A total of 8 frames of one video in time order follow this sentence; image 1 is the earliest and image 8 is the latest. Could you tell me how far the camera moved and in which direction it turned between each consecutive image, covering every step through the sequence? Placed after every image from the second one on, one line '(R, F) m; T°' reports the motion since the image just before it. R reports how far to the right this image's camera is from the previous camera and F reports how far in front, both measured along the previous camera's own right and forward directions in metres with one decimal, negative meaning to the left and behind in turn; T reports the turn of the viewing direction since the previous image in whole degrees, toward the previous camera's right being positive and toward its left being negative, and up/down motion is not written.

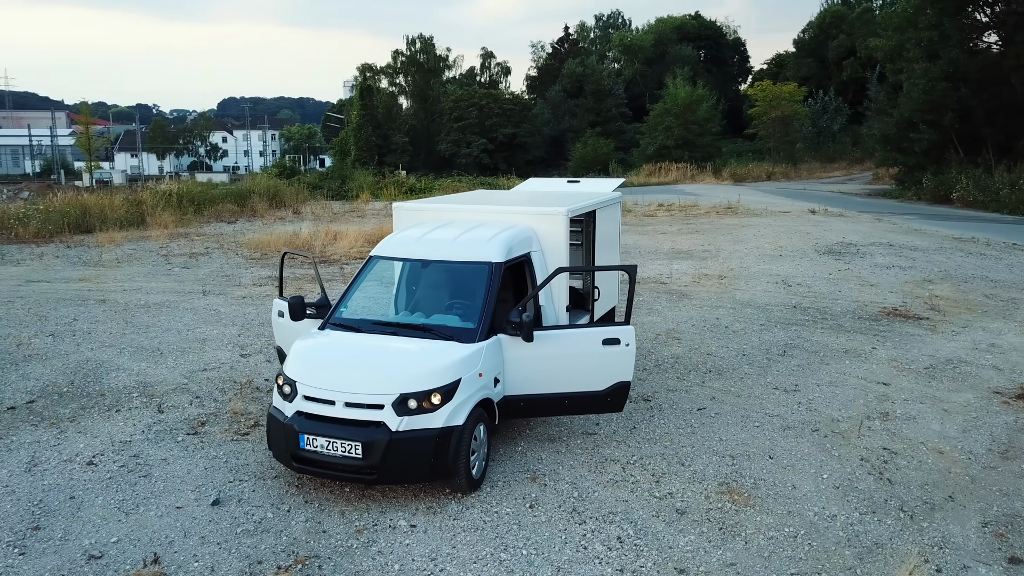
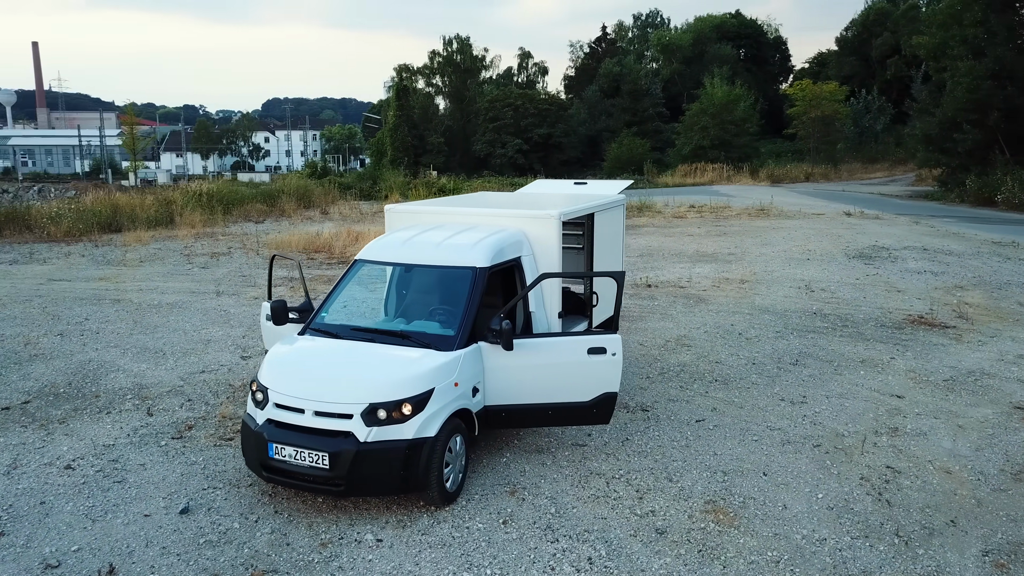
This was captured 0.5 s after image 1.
(+0.4, +0.2) m; -3°
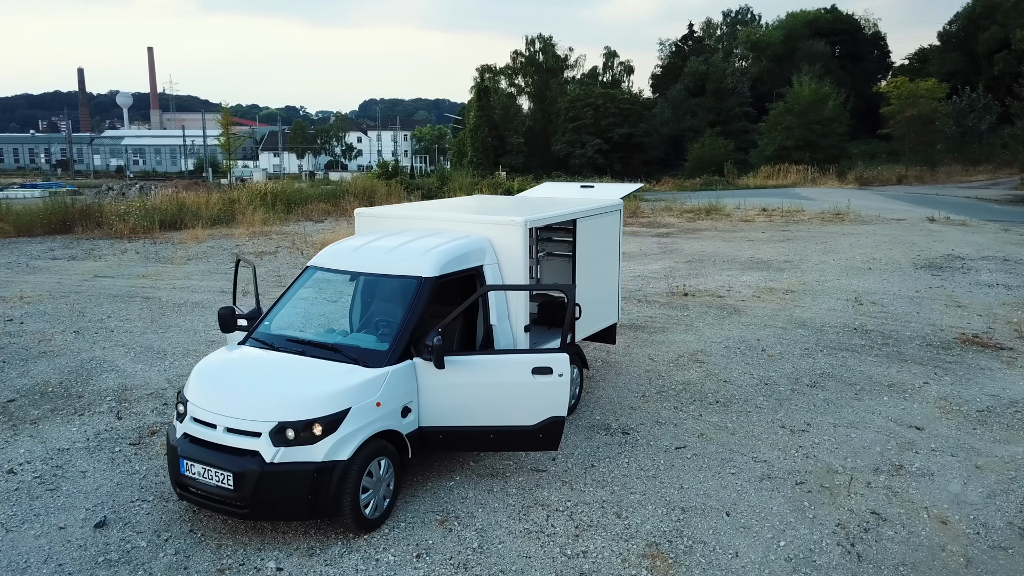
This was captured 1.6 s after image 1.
(+1.0, +0.5) m; -6°
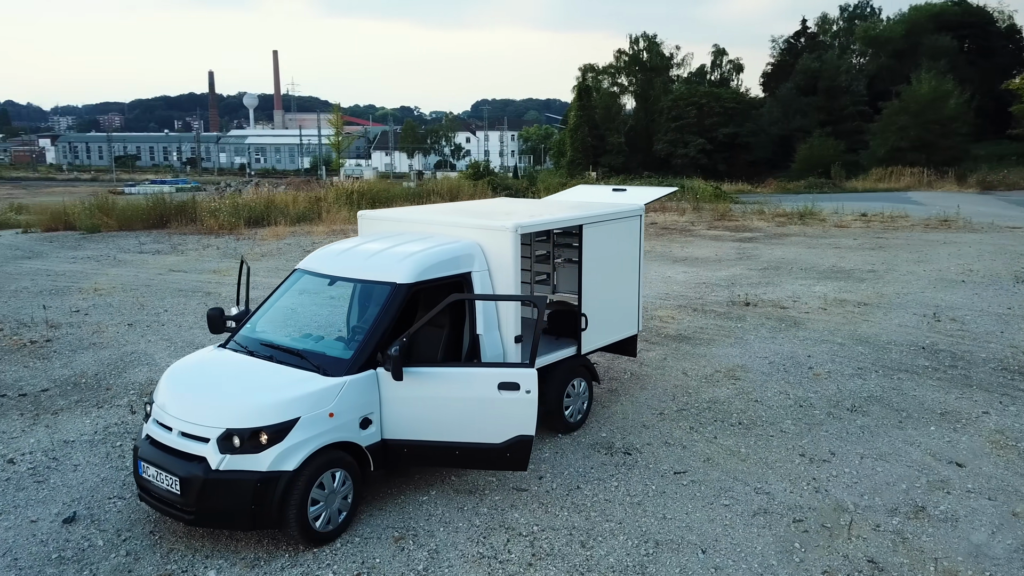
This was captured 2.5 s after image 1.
(+0.8, +0.3) m; -7°
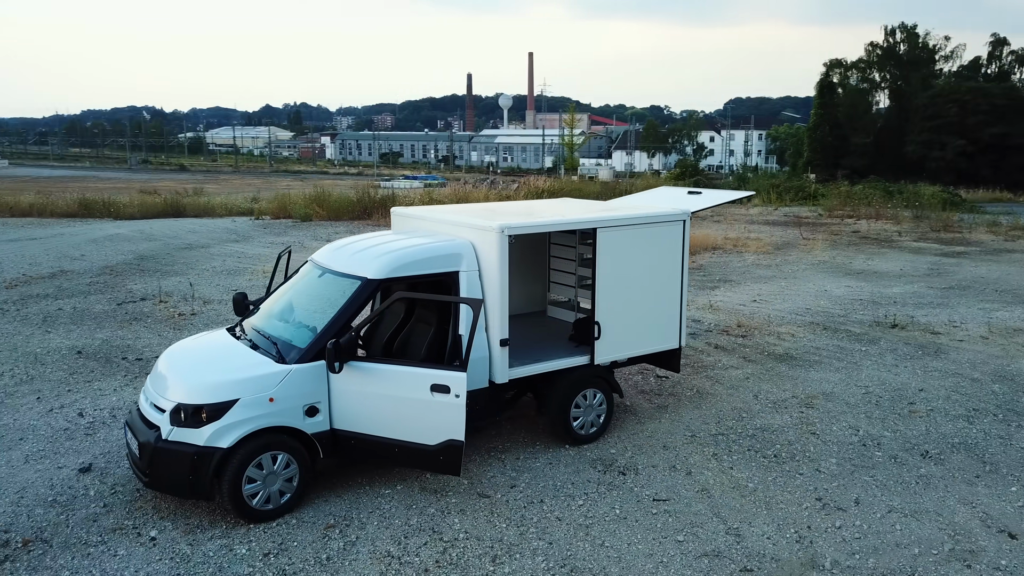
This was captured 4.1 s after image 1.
(+1.8, +0.4) m; -17°
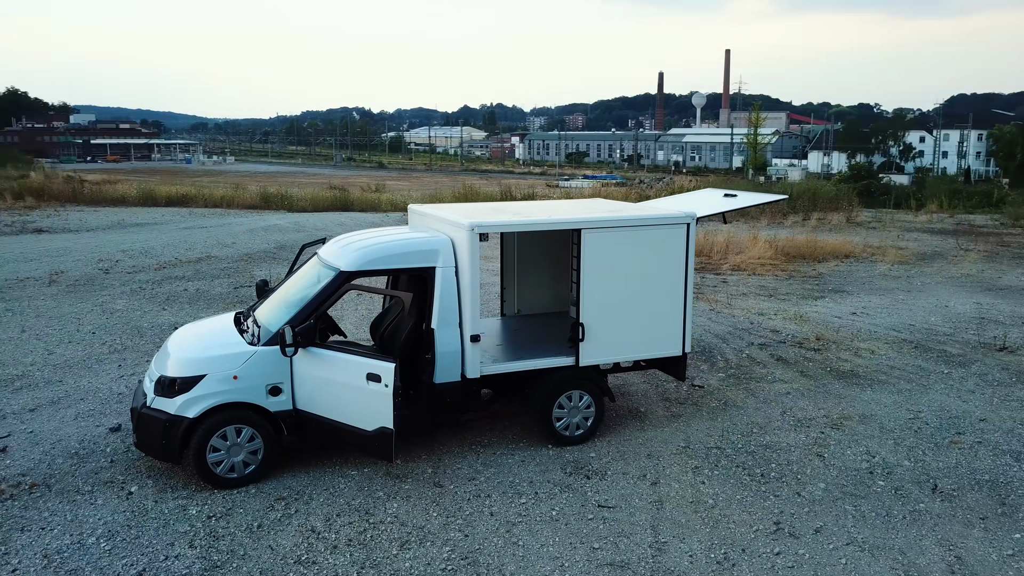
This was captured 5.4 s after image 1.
(+1.5, +0.1) m; -13°
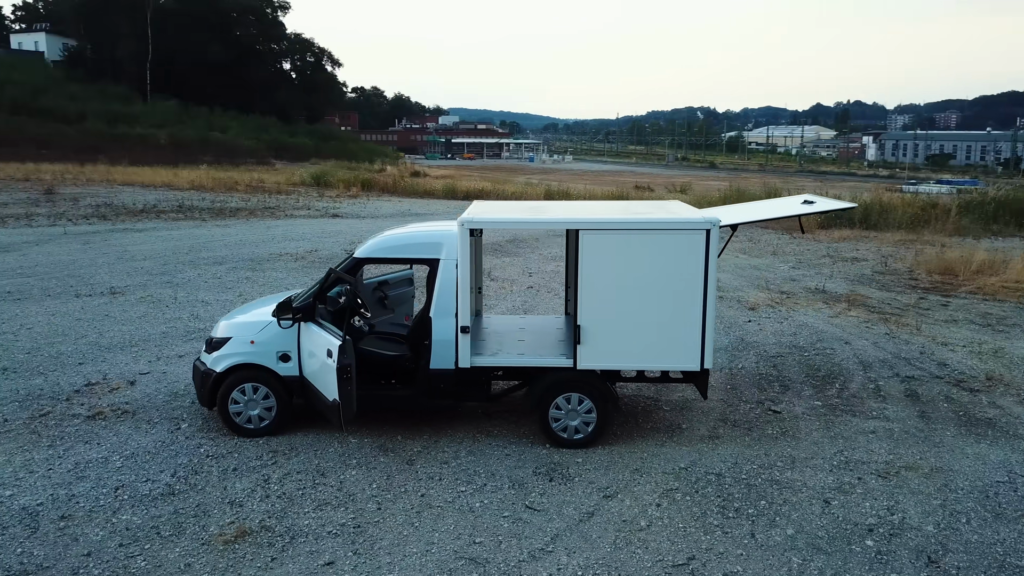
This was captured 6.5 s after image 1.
(+2.4, +0.4) m; -23°
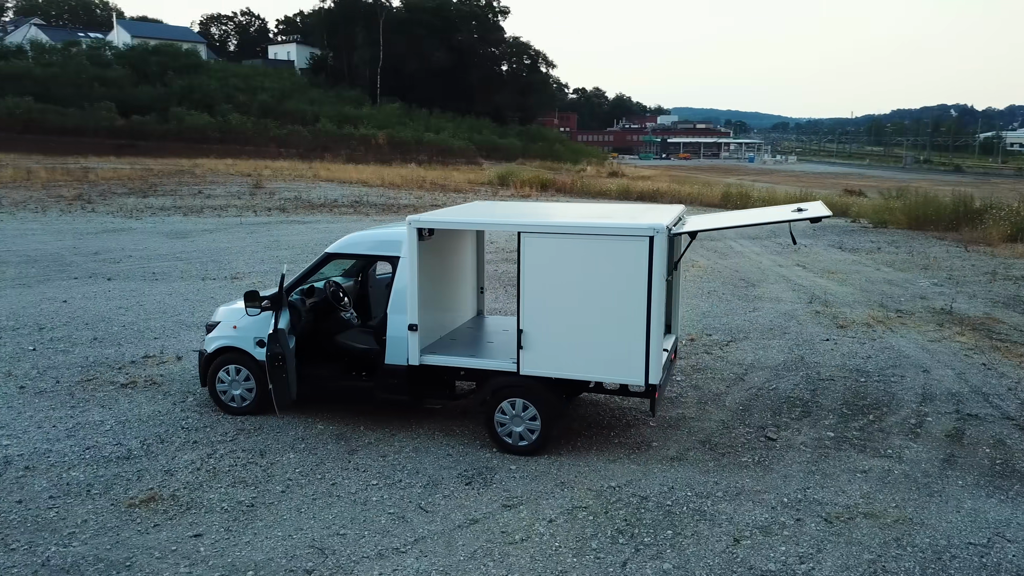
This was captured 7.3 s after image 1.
(+2.0, +0.3) m; -15°
